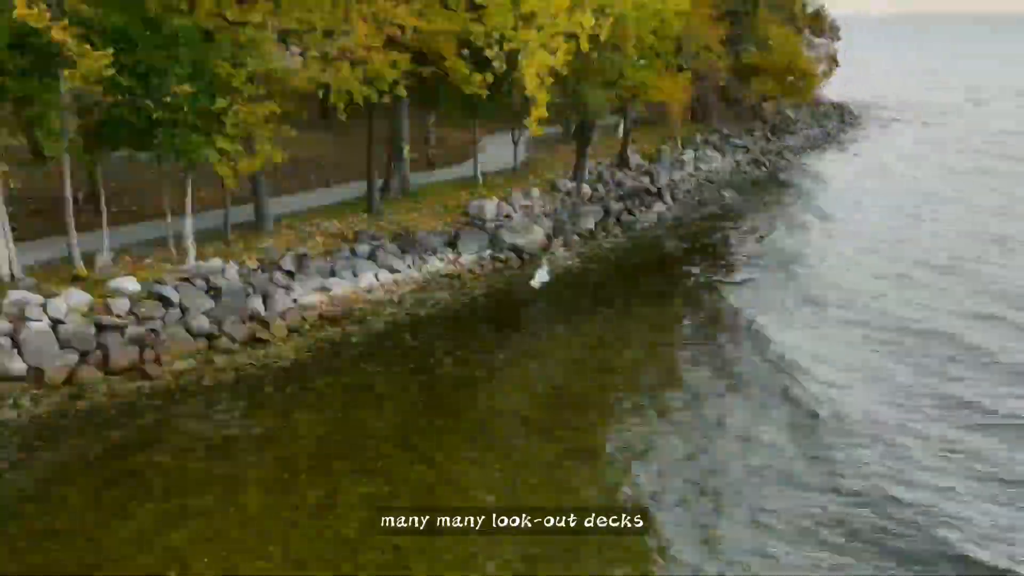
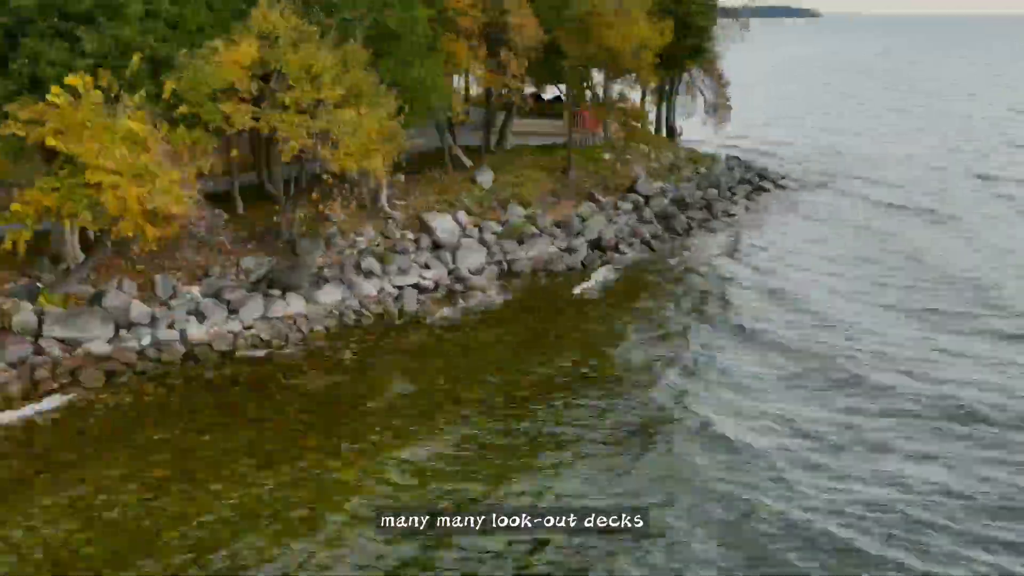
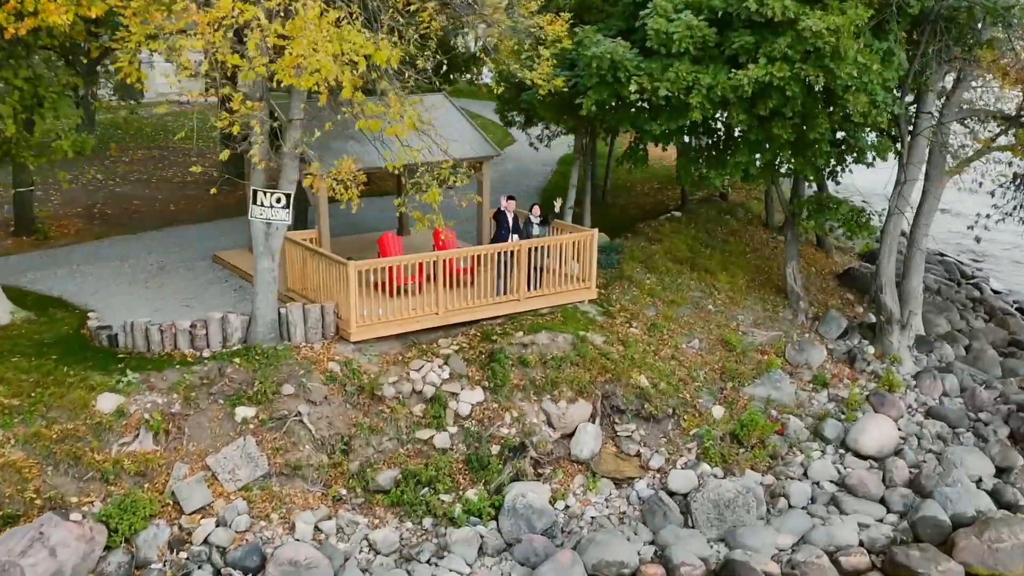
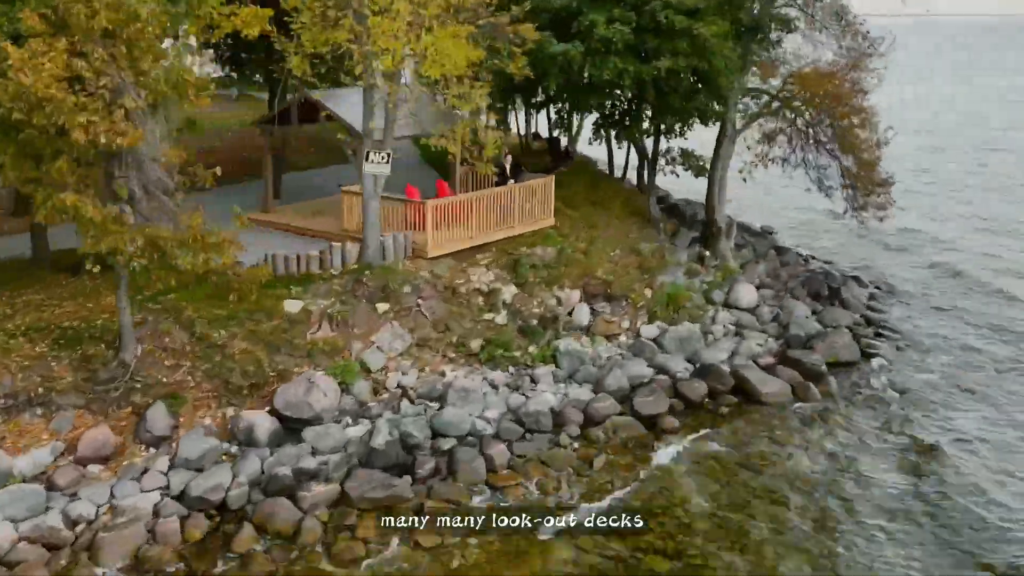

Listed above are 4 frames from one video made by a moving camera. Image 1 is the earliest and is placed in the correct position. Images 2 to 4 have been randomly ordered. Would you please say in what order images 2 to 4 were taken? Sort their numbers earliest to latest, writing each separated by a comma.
2, 4, 3
